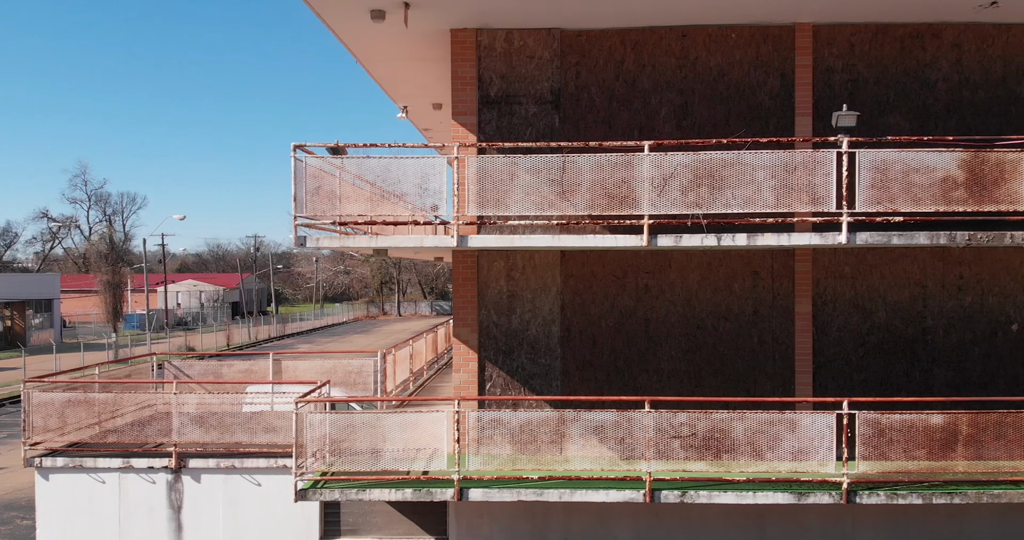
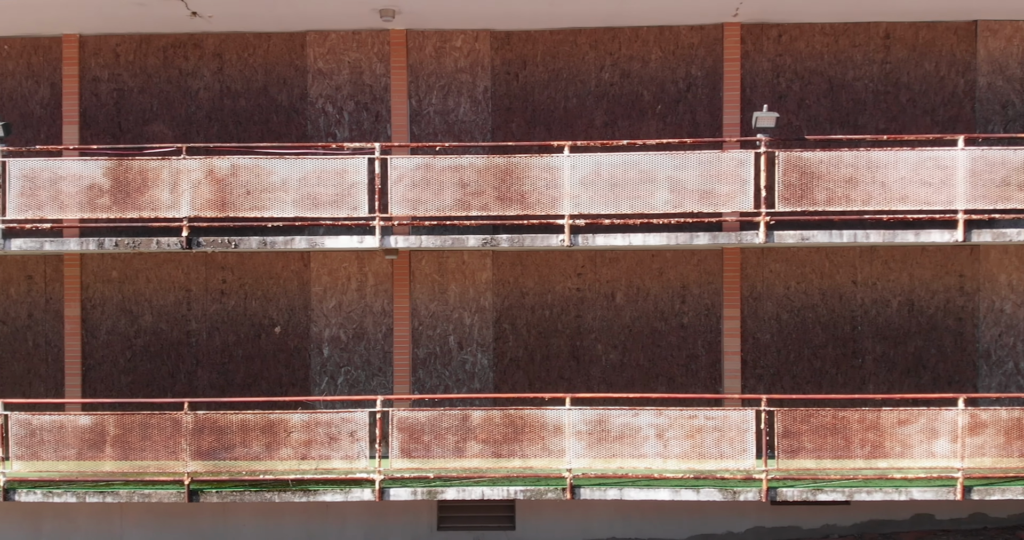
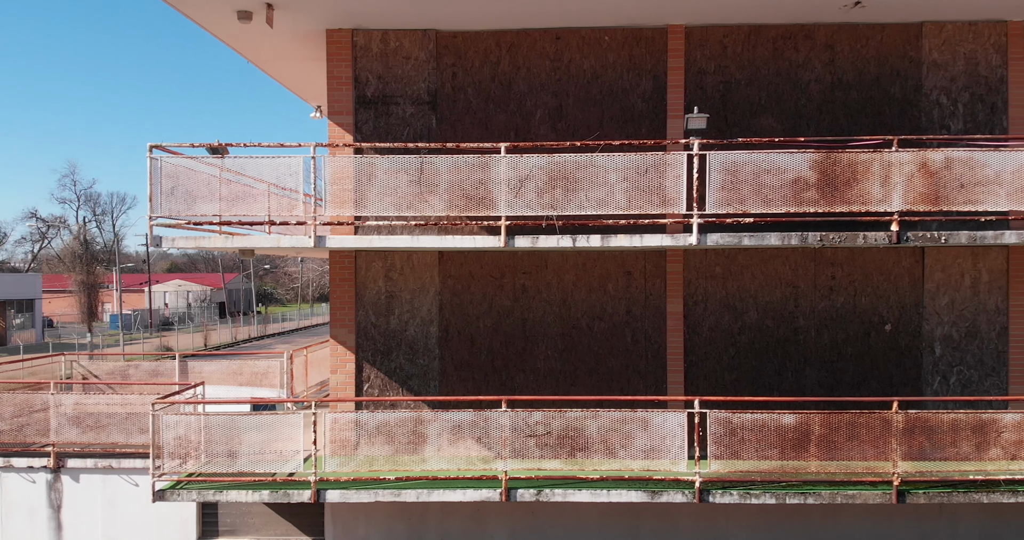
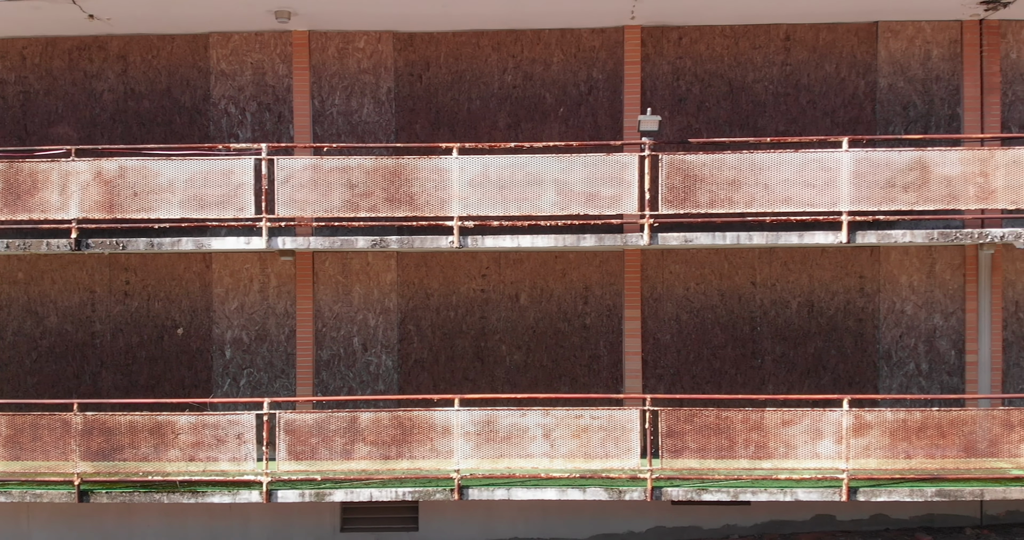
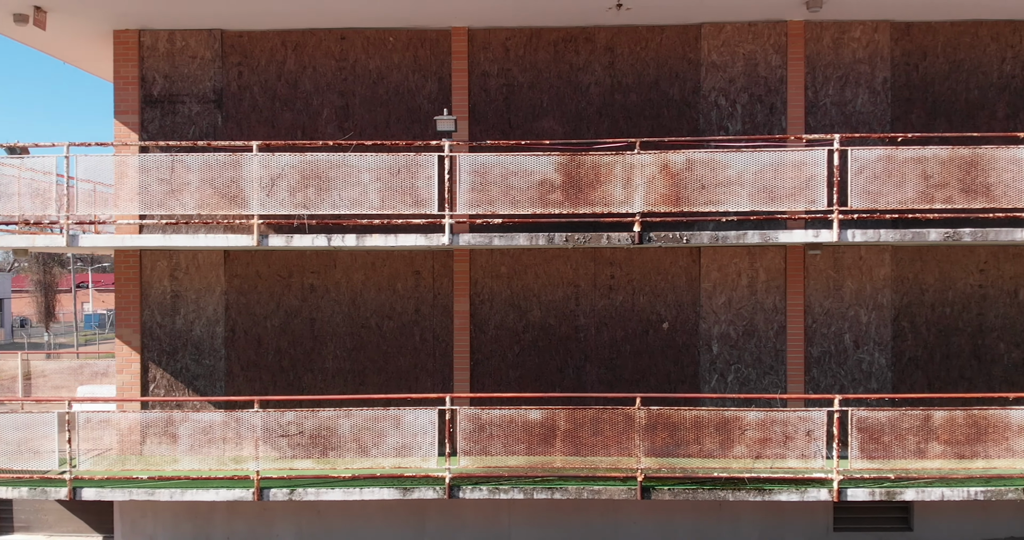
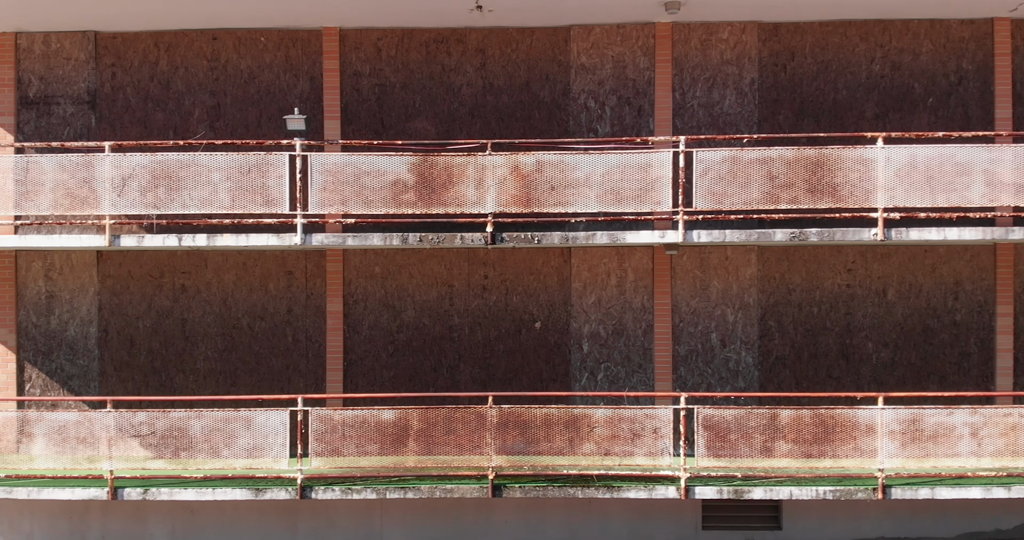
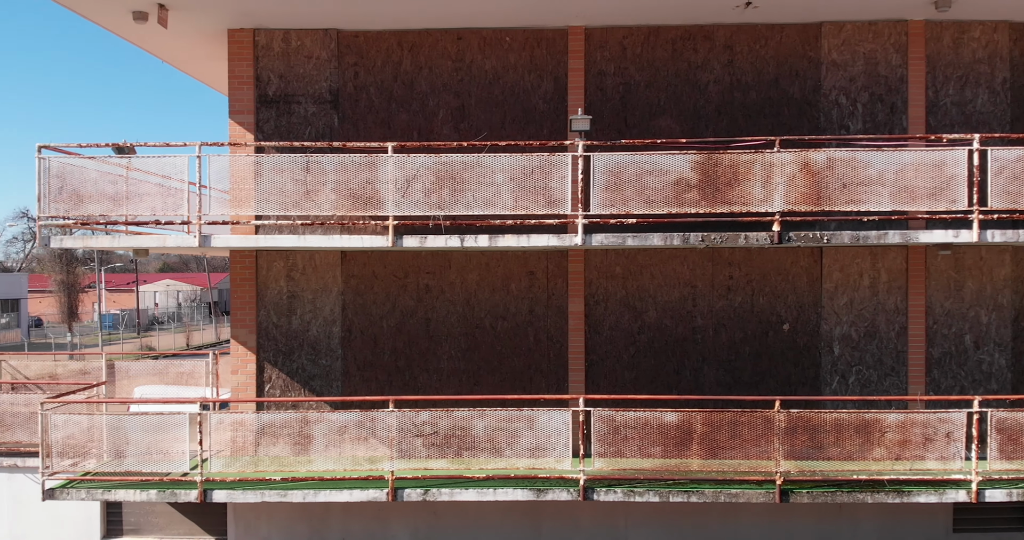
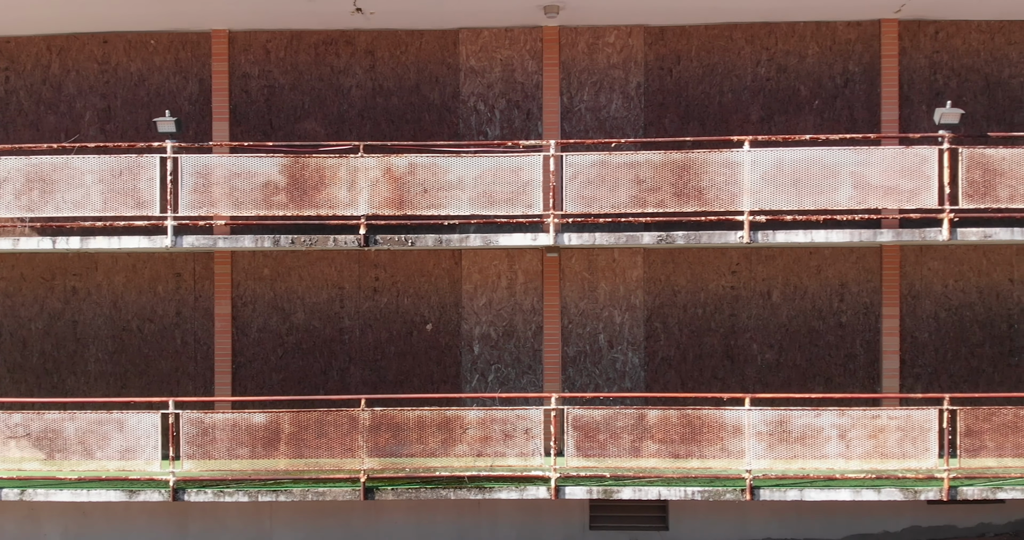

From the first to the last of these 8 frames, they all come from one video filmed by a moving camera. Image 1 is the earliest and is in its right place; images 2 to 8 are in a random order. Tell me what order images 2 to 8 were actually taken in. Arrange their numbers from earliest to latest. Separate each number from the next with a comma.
3, 7, 5, 6, 8, 2, 4
